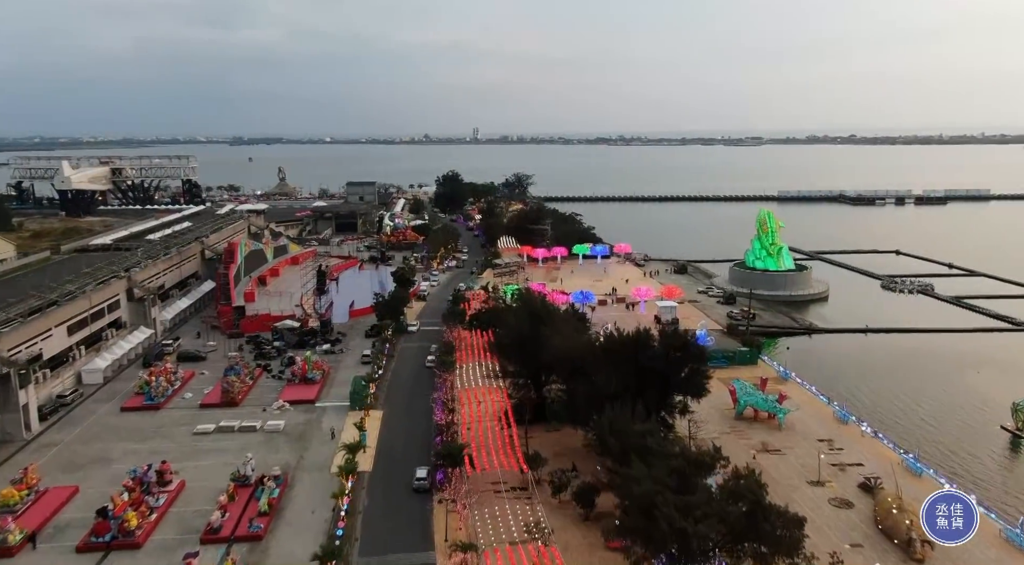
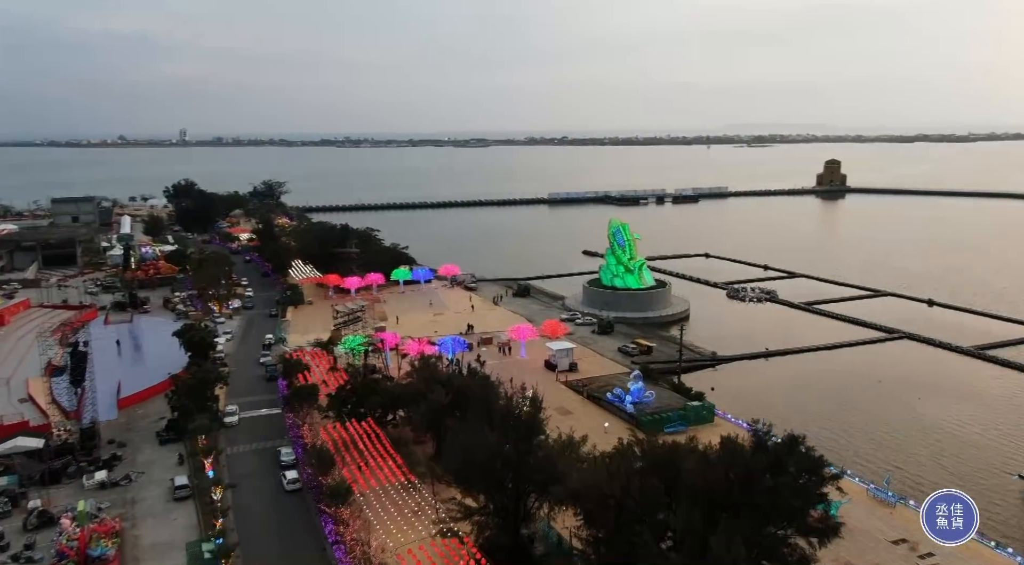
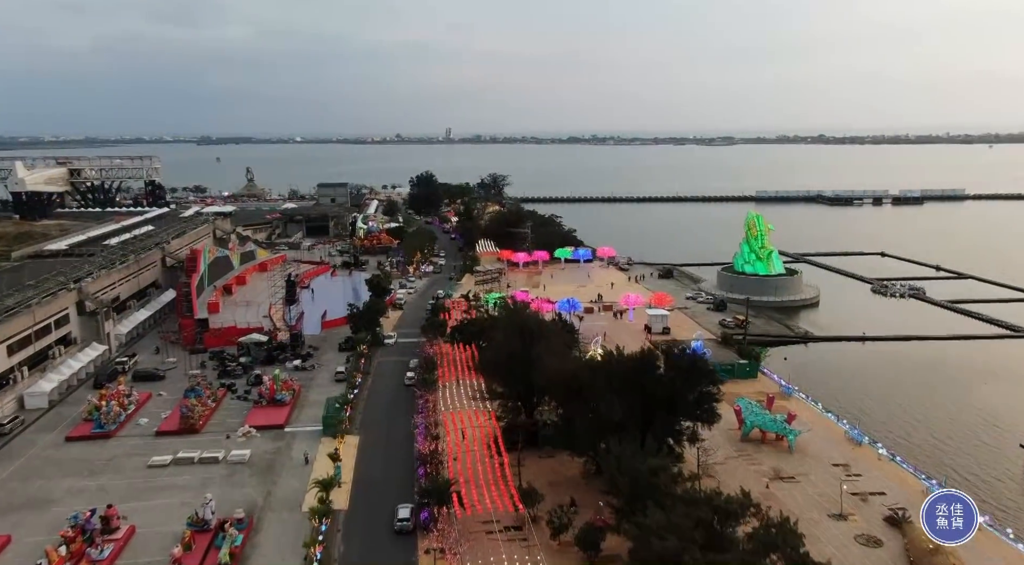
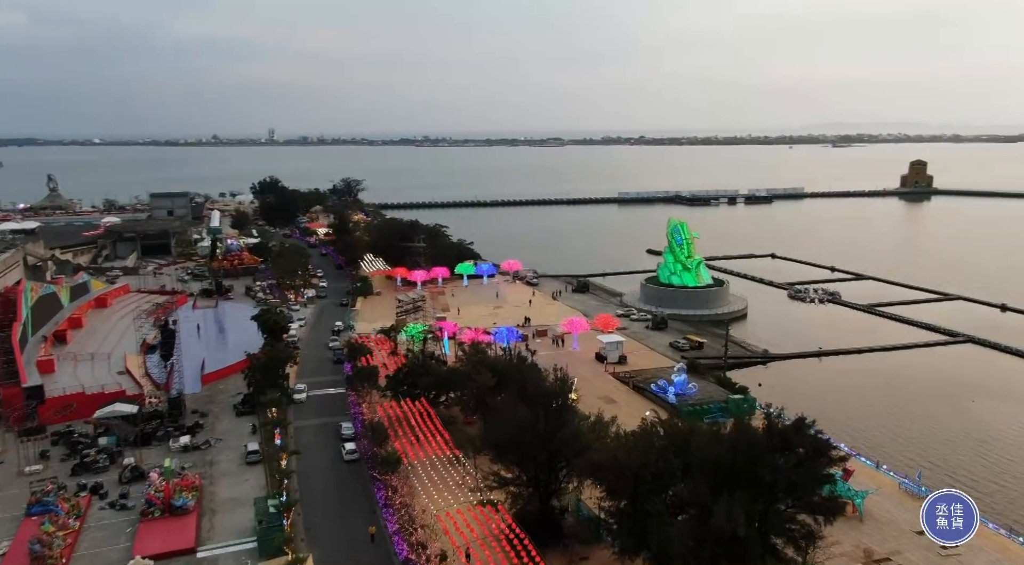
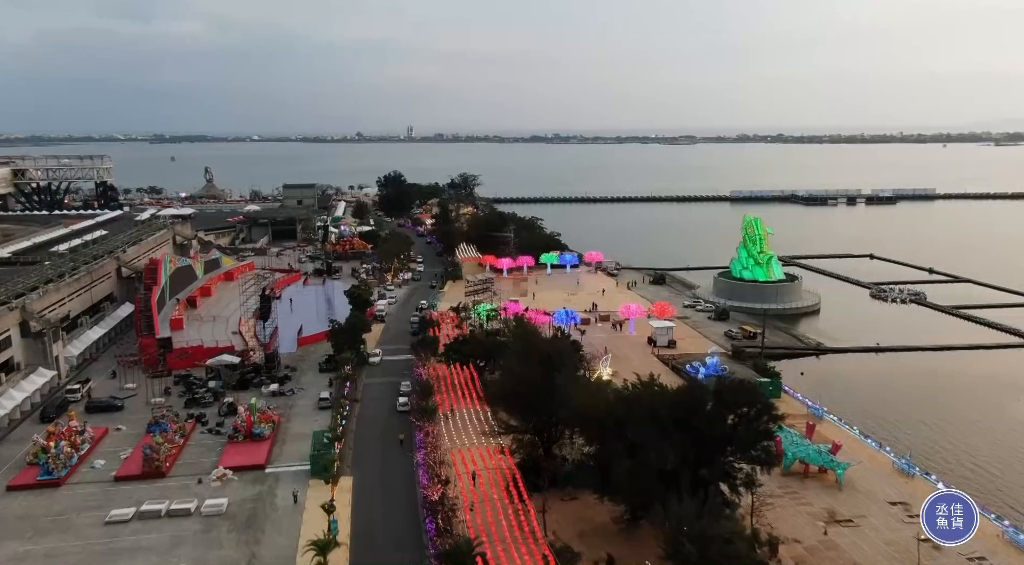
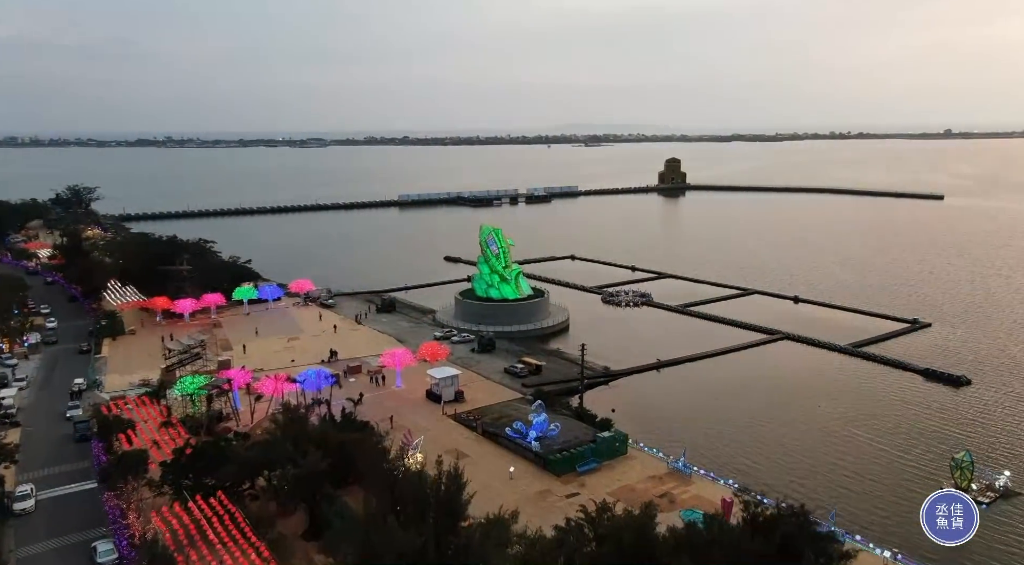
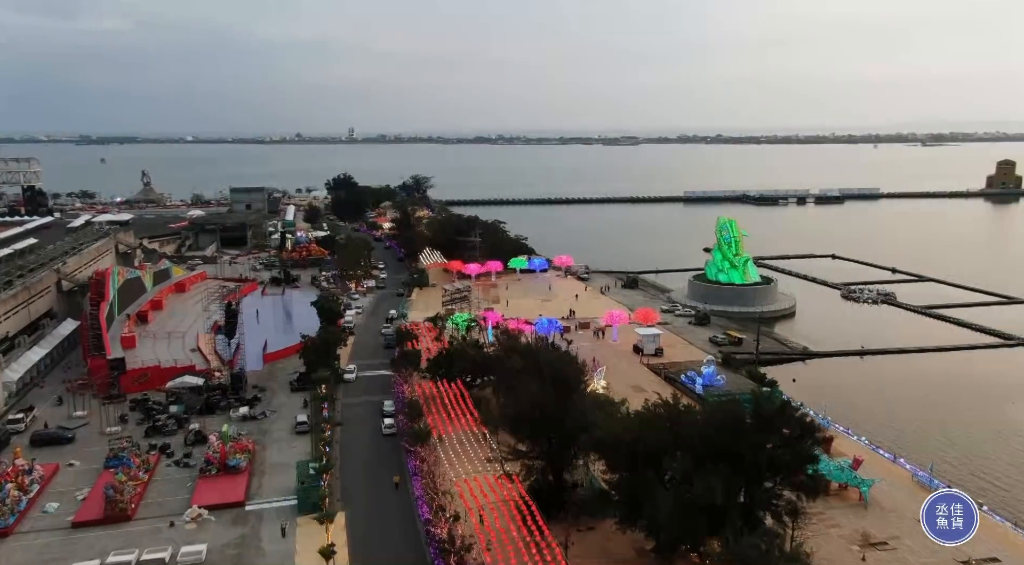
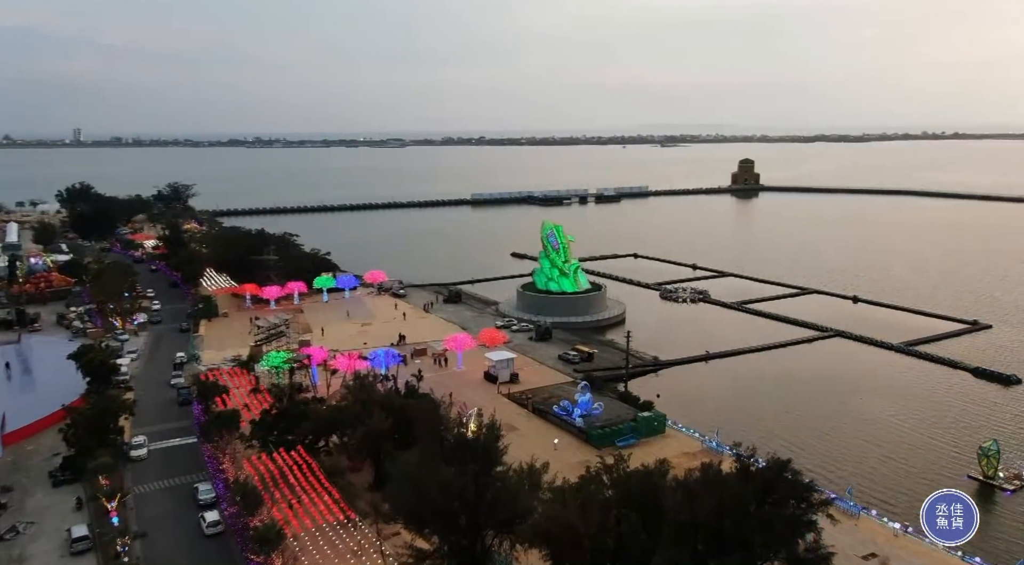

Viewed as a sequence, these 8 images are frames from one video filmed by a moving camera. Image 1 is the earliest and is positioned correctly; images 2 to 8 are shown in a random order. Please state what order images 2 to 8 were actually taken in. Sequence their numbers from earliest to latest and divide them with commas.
3, 5, 7, 4, 2, 8, 6
